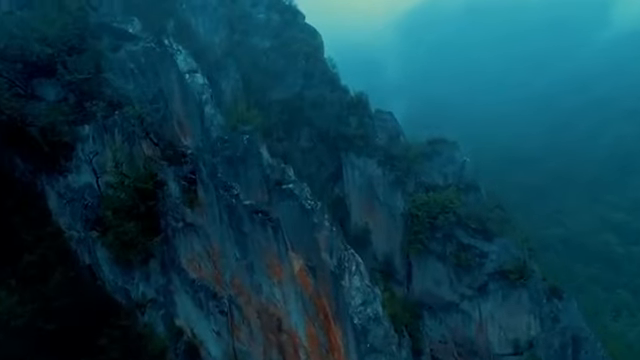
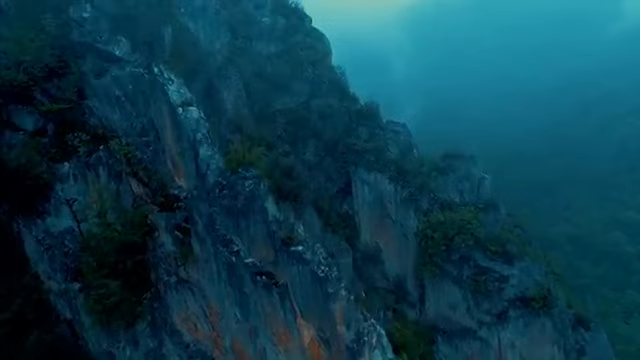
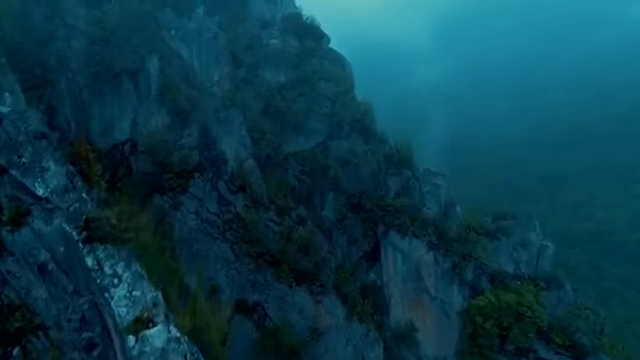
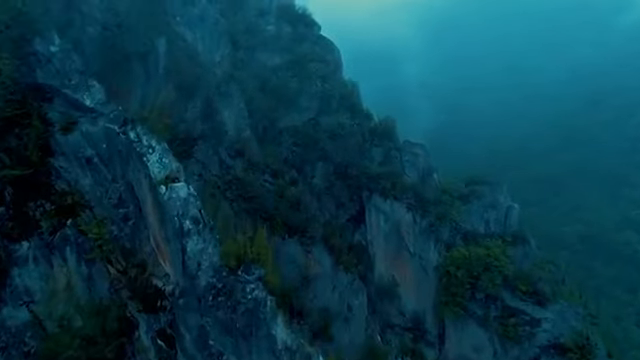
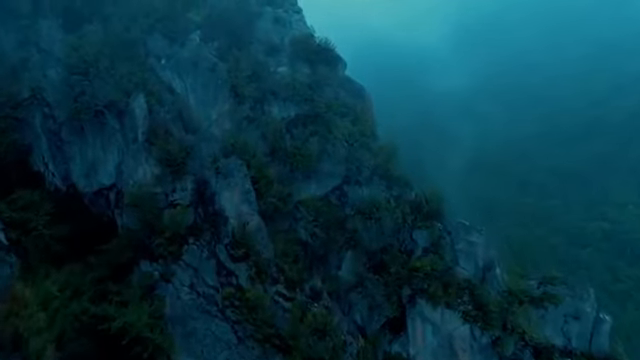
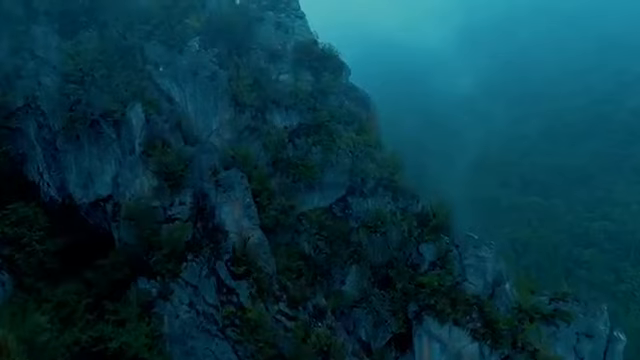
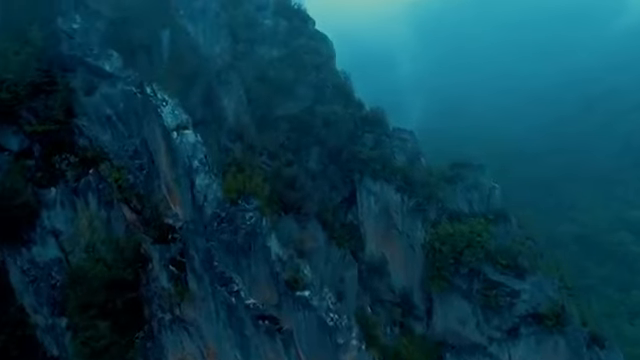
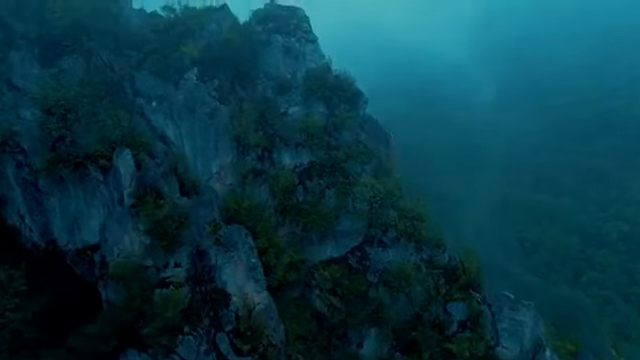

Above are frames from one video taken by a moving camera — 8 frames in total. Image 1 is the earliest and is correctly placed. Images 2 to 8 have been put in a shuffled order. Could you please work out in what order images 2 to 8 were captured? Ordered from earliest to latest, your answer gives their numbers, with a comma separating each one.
2, 7, 4, 3, 5, 6, 8
